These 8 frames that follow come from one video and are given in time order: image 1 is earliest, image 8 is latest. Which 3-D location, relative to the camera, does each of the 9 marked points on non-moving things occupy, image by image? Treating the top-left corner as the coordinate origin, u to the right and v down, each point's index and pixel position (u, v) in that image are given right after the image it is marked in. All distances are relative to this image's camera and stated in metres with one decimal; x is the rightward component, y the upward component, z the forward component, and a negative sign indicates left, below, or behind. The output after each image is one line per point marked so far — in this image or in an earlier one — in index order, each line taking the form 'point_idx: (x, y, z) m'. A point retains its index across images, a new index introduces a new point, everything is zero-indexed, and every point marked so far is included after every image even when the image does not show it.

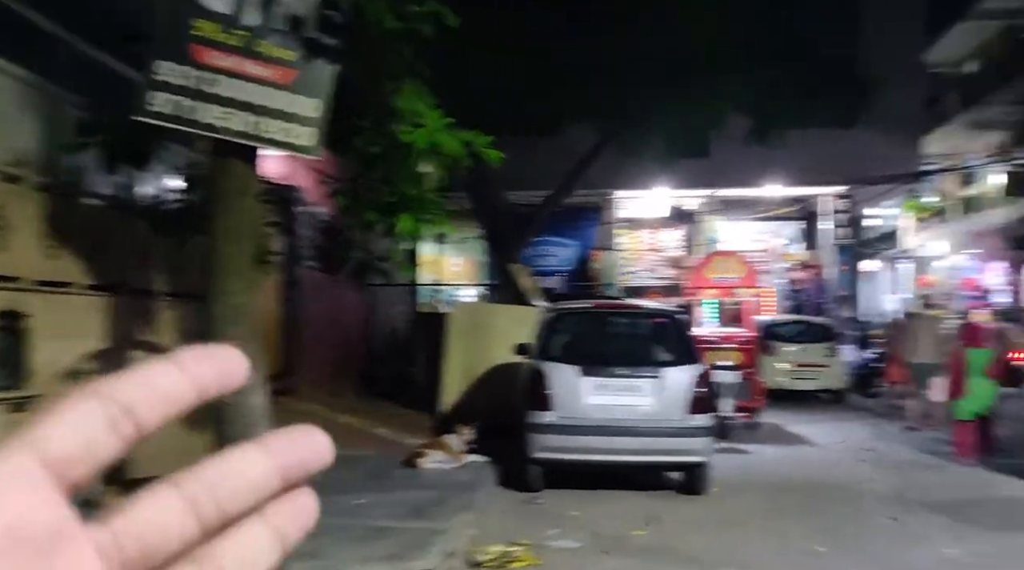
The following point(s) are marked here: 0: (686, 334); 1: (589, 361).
0: (+1.4, -0.4, +7.2) m
1: (+0.6, -0.6, +7.0) m
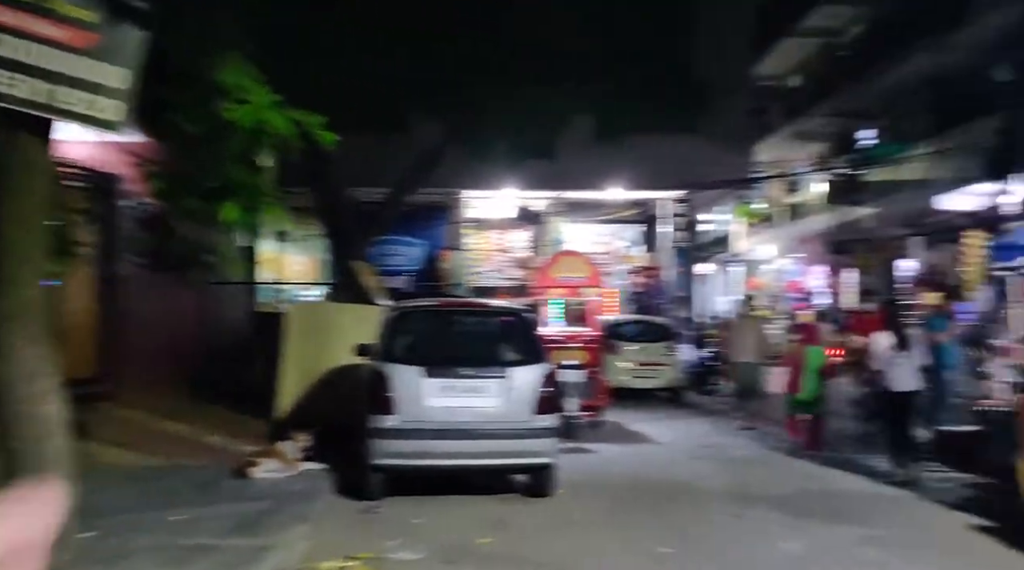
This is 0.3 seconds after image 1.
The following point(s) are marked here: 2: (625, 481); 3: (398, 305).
0: (+0.2, -0.4, +7.1) m
1: (-0.6, -0.6, +6.7) m
2: (+1.0, -1.7, +7.7) m
3: (-0.9, -0.2, +7.1) m
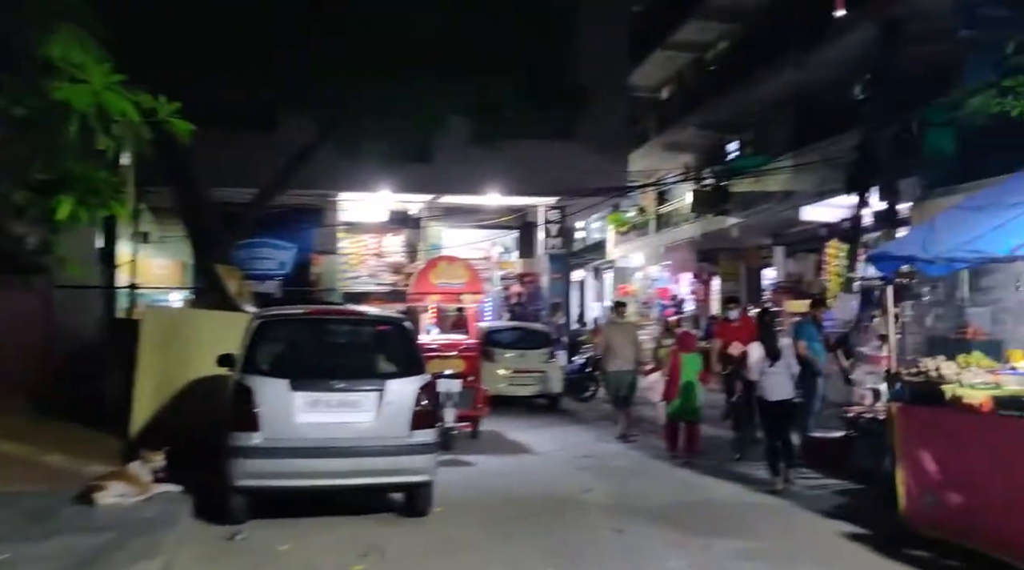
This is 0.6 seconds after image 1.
0: (-0.7, -0.4, +6.7) m
1: (-1.5, -0.6, +6.3) m
2: (-0.1, -1.7, +7.4) m
3: (-1.8, -0.2, +6.6) m
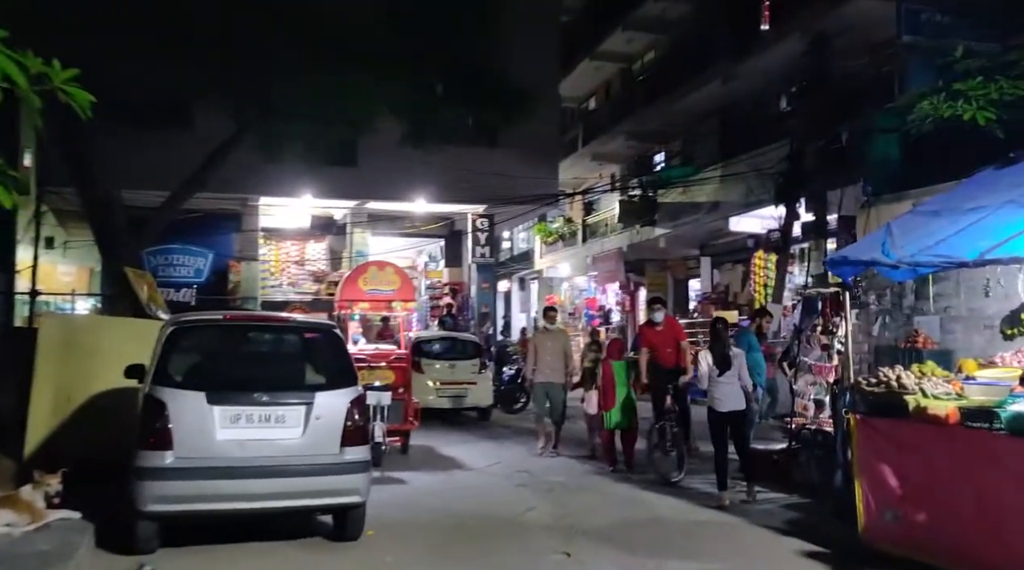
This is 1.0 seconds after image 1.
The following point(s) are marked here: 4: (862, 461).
0: (-1.2, -0.5, +6.2) m
1: (-1.8, -0.6, +5.7) m
2: (-0.5, -1.8, +6.9) m
3: (-2.2, -0.2, +6.0) m
4: (+2.2, -1.1, +5.6) m
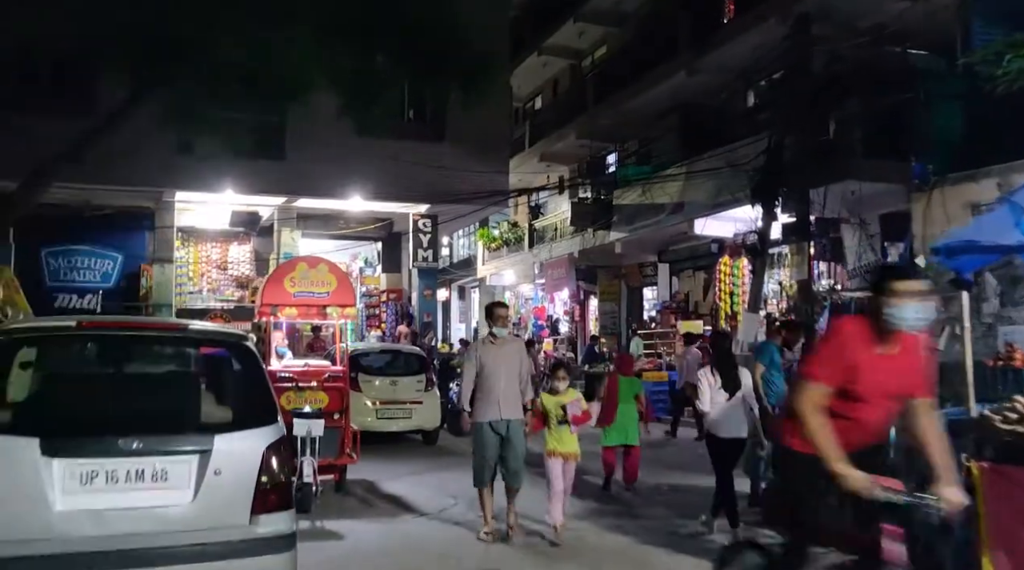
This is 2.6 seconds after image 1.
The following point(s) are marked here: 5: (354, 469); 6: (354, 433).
0: (-1.2, -0.4, +4.4) m
1: (-1.9, -0.6, +3.8) m
2: (-0.7, -1.8, +5.1) m
3: (-2.3, -0.2, +4.1) m
4: (+2.1, -1.1, +4.0) m
5: (-1.8, -2.1, +10.5) m
6: (-1.5, -1.4, +8.7) m
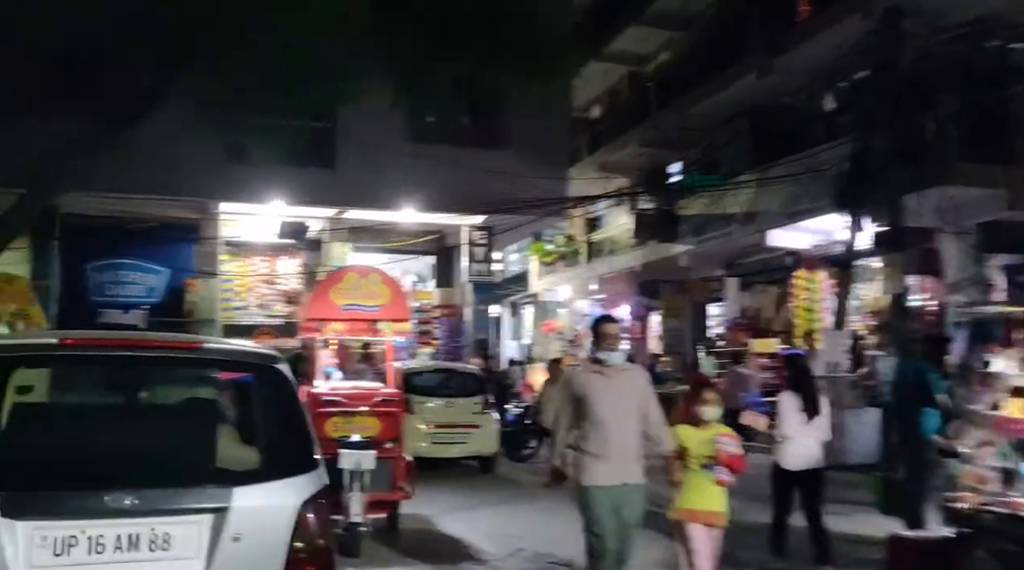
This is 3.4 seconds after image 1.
0: (-0.8, -0.5, +3.4) m
1: (-1.5, -0.6, +2.9) m
2: (-0.2, -1.8, +4.1) m
3: (-1.9, -0.2, +3.2) m
4: (+2.5, -1.1, +2.9) m
5: (-1.1, -2.3, +9.5) m
6: (-0.9, -1.5, +7.7) m
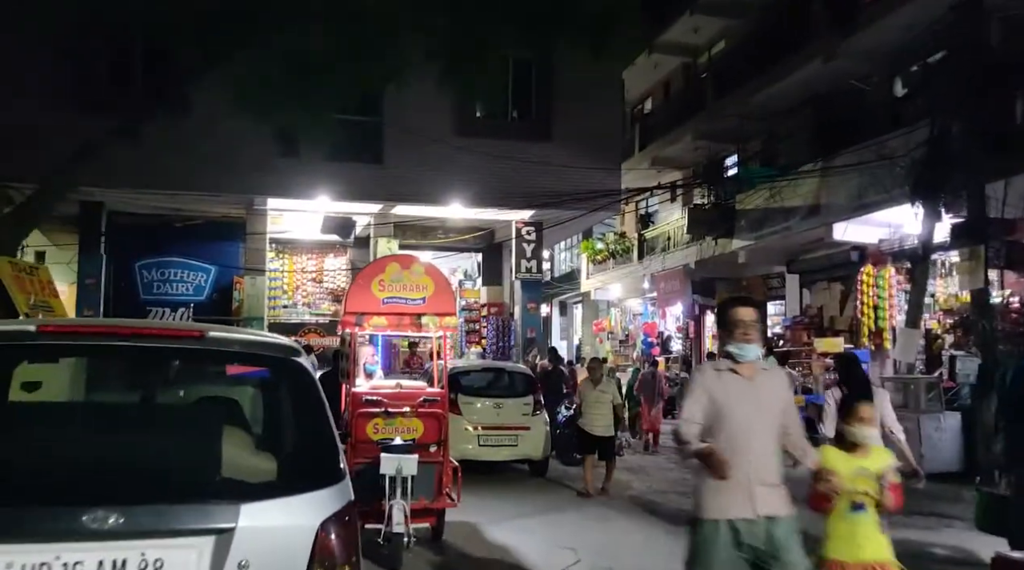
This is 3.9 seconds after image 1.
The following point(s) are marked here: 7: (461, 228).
0: (-0.6, -0.4, +2.9) m
1: (-1.3, -0.5, +2.4) m
2: (0.0, -1.7, +3.6) m
3: (-1.7, -0.1, +2.8) m
4: (+2.7, -1.0, +2.2) m
5: (-0.6, -2.2, +9.0) m
6: (-0.5, -1.5, +7.2) m
7: (-1.1, +1.3, +19.8) m
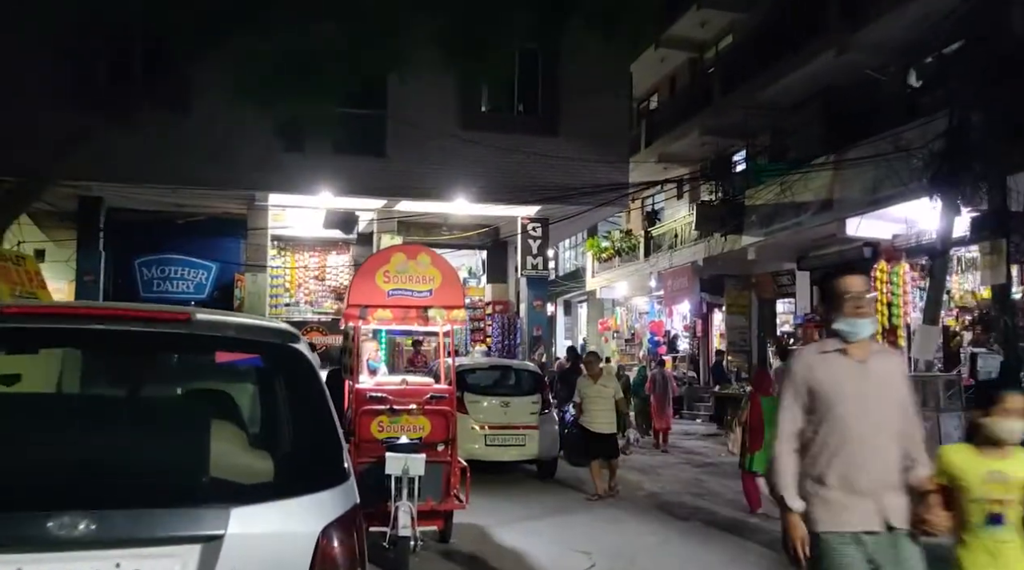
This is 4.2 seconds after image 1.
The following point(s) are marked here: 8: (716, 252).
0: (-0.6, -0.3, +2.6) m
1: (-1.3, -0.5, +2.1) m
2: (+0.1, -1.7, +3.3) m
3: (-1.6, -0.1, +2.5) m
4: (+2.7, -1.0, +1.9) m
5: (-0.5, -2.2, +8.7) m
6: (-0.4, -1.4, +6.9) m
7: (-1.0, +1.3, +19.5) m
8: (+4.4, +0.7, +19.3) m
